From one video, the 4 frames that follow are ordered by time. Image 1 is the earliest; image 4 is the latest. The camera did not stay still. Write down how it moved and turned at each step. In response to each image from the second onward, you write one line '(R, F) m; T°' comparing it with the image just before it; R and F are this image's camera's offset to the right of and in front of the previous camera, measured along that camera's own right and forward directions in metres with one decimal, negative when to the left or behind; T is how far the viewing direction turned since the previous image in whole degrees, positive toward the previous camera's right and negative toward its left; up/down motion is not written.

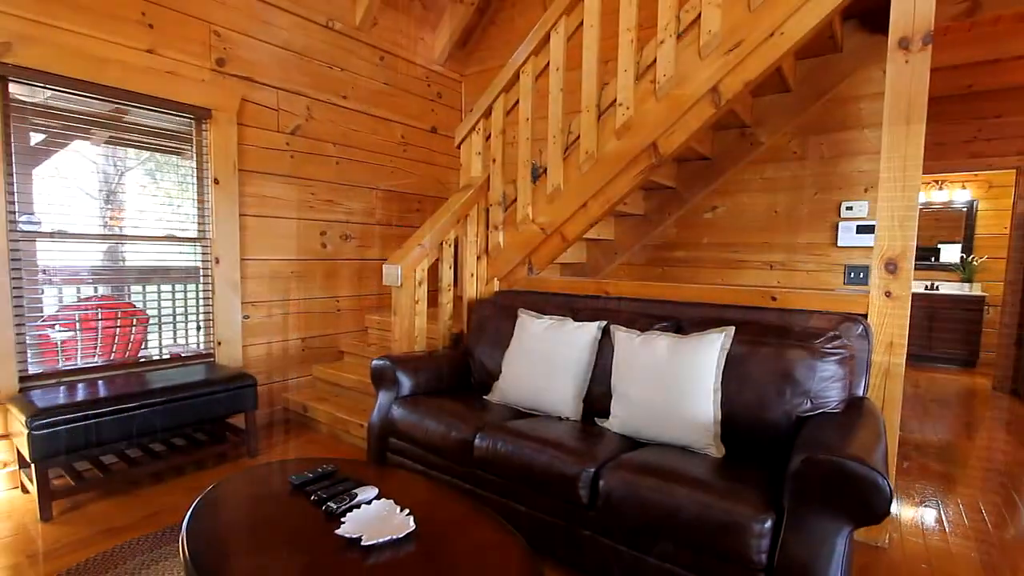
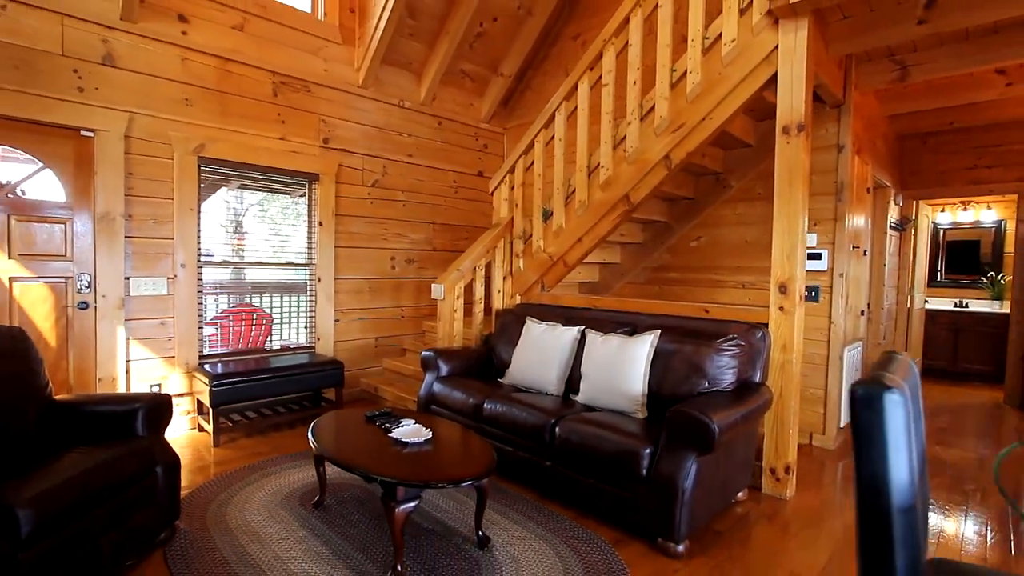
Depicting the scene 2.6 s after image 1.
(+0.4, -0.9) m; -8°
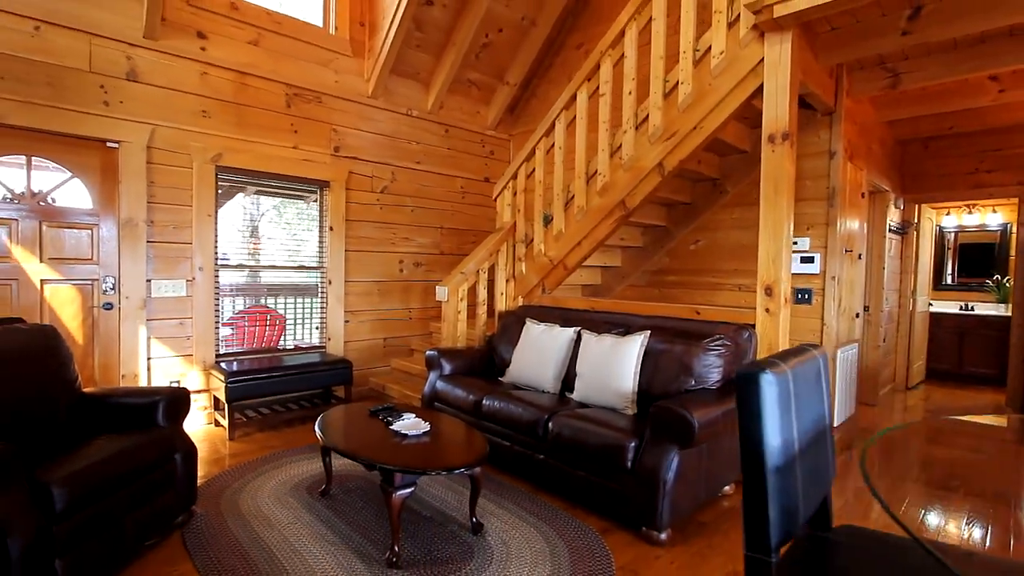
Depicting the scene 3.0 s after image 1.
(+0.1, -0.1) m; -1°
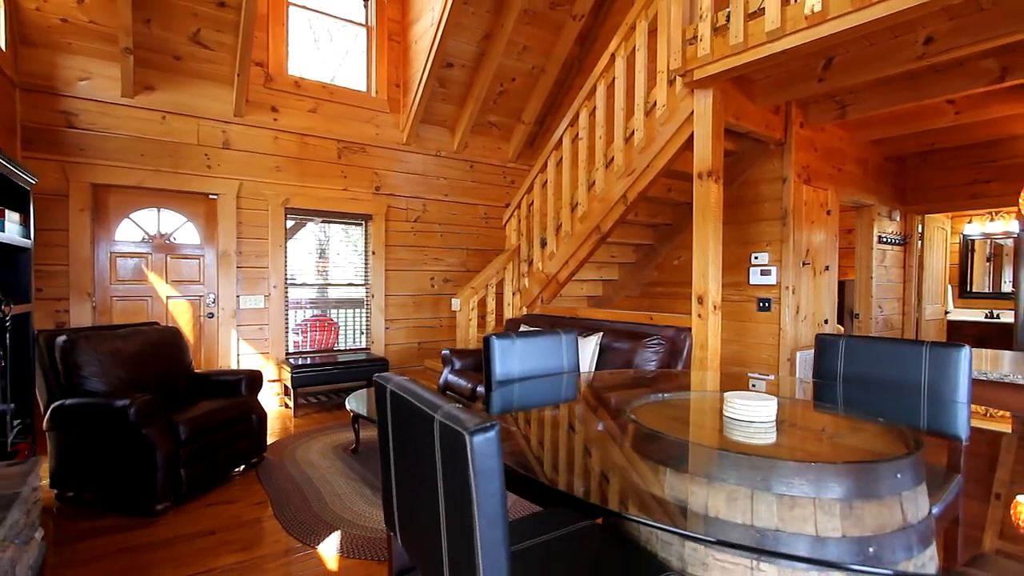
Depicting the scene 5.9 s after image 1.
(+0.7, -0.8) m; -8°
